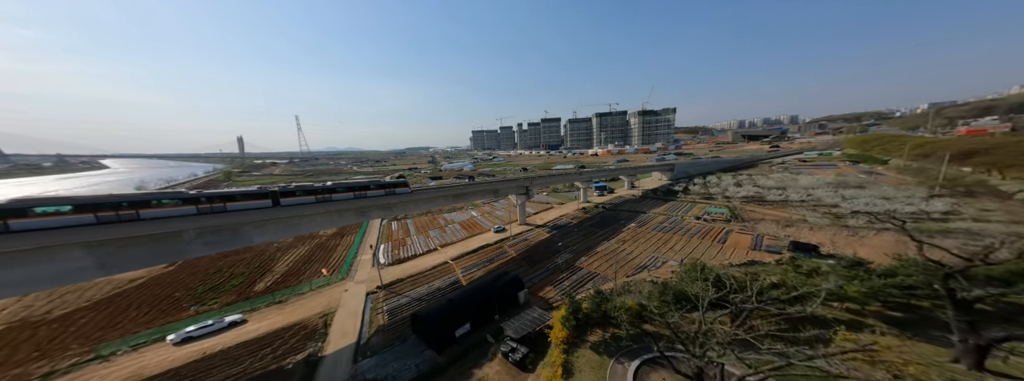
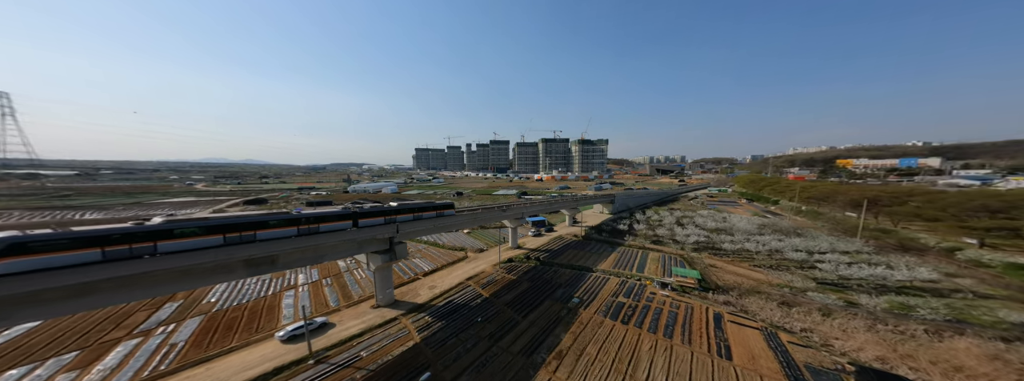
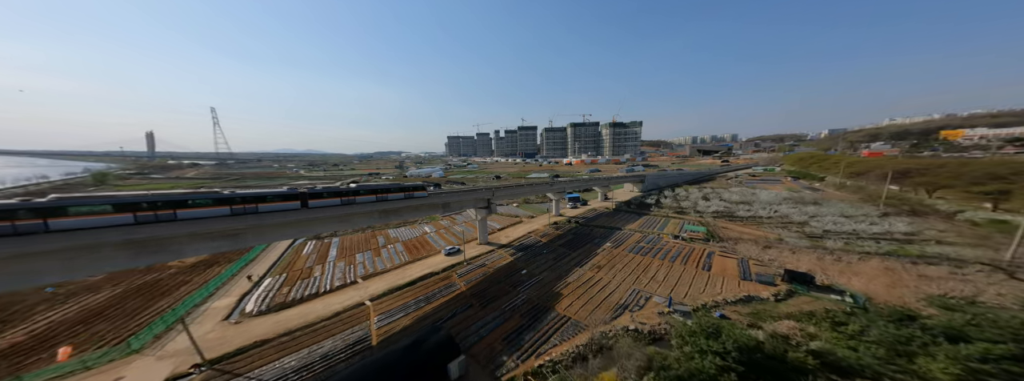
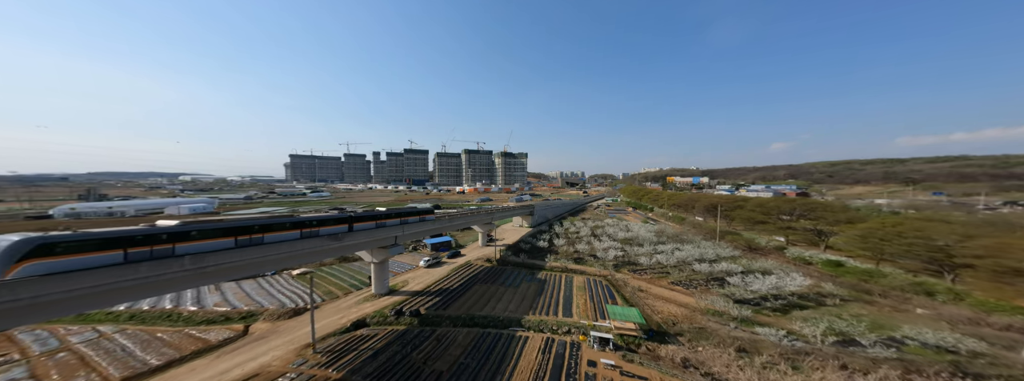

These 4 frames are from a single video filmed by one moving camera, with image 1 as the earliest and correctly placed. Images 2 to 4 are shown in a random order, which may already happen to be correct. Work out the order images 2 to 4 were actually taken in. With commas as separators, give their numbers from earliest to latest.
3, 2, 4
